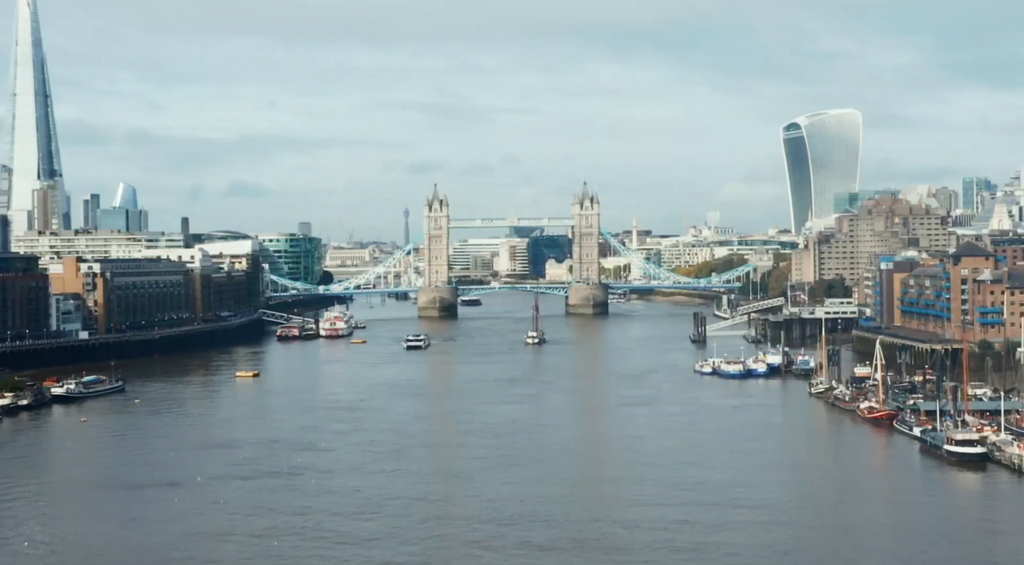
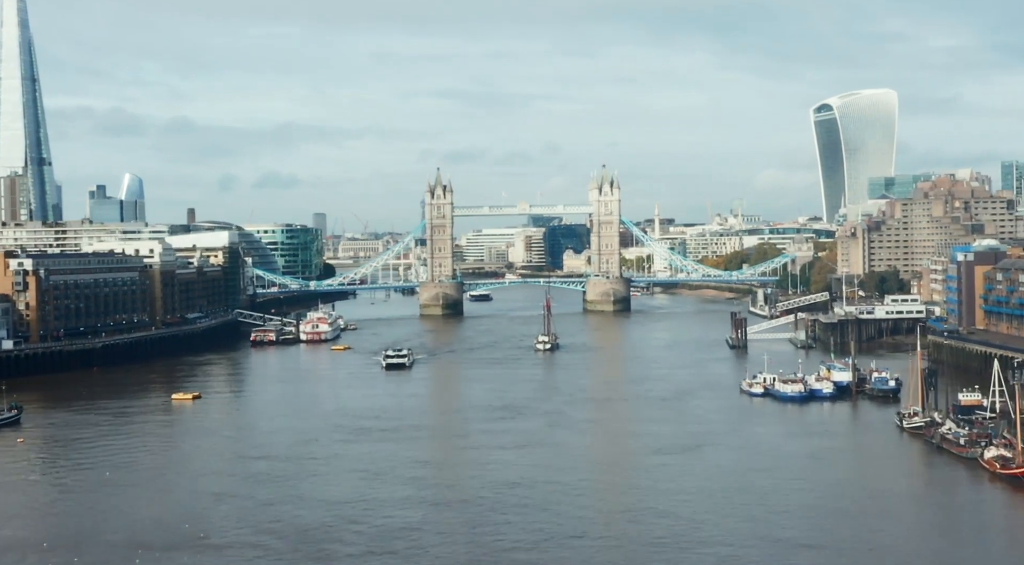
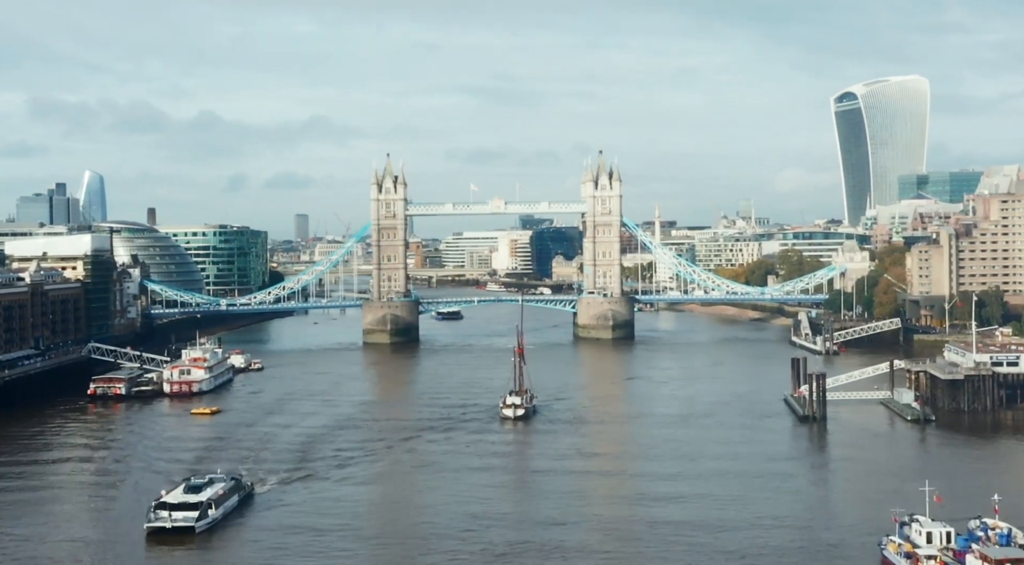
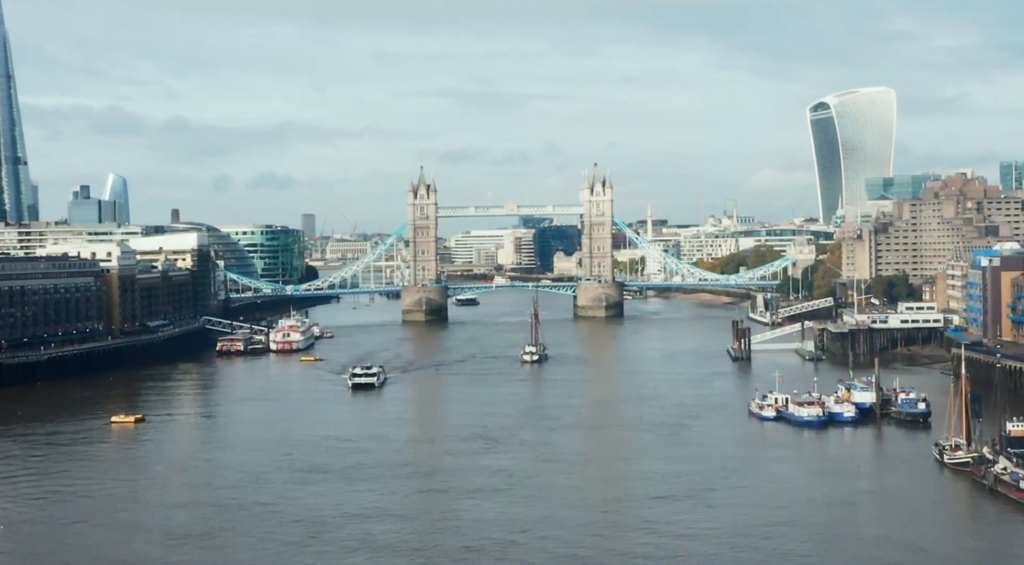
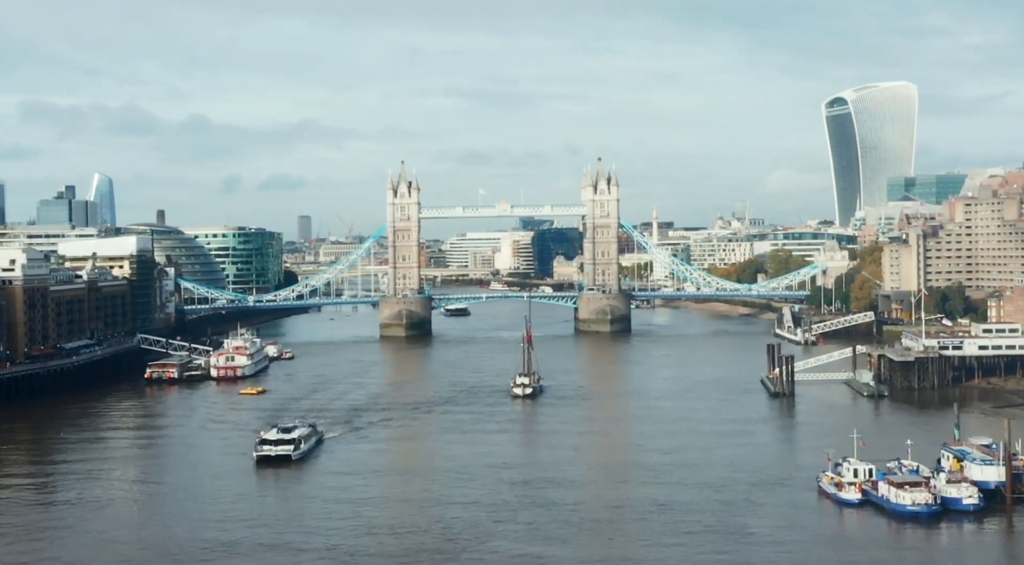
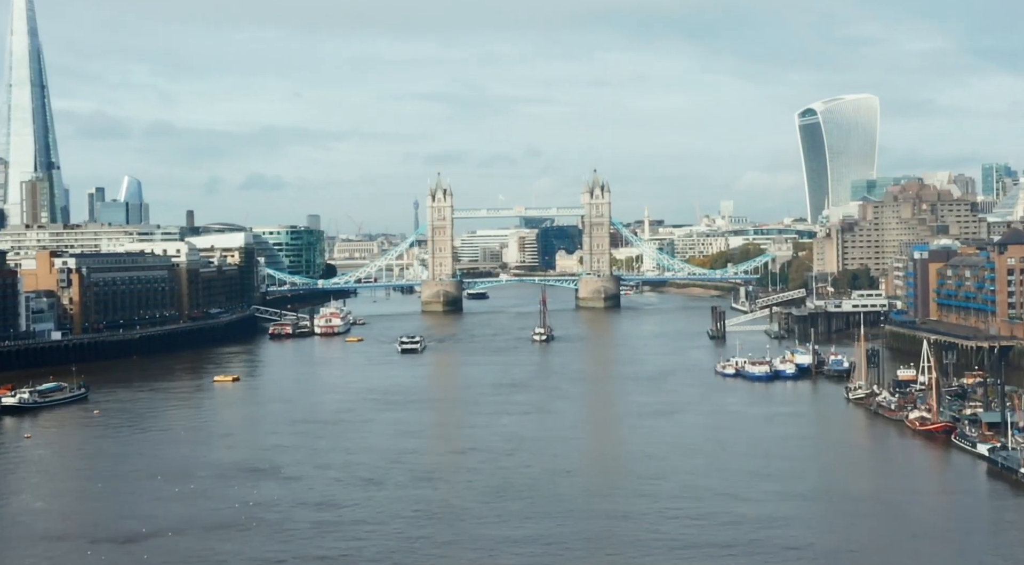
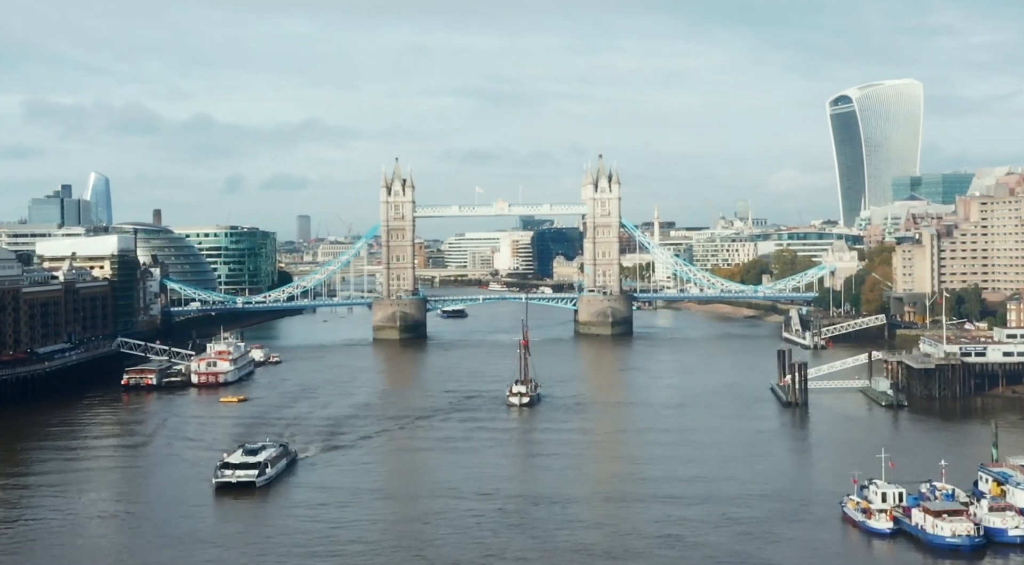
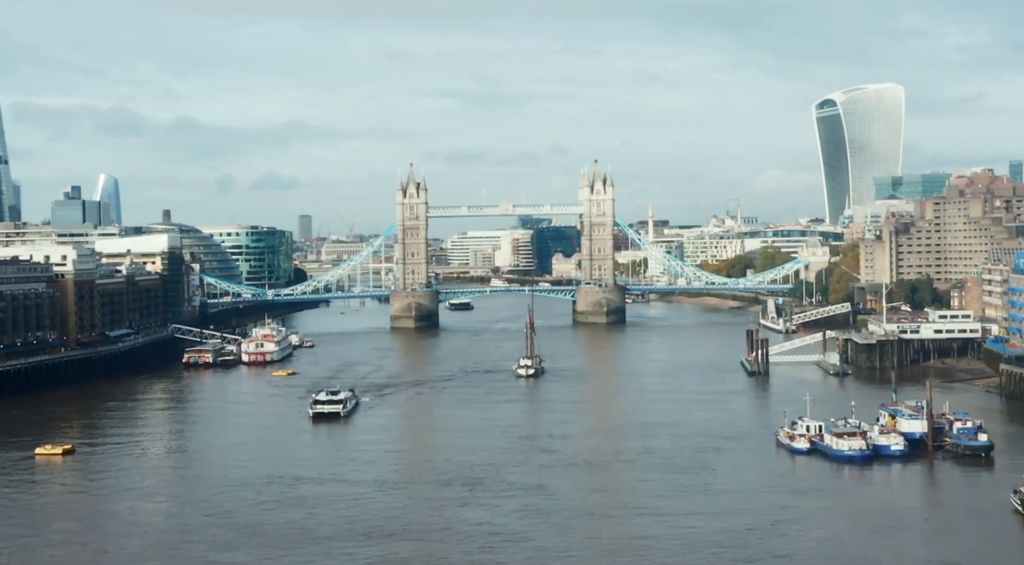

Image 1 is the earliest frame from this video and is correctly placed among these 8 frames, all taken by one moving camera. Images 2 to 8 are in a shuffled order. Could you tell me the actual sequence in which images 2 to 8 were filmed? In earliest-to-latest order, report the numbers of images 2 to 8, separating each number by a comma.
6, 2, 4, 8, 5, 7, 3
